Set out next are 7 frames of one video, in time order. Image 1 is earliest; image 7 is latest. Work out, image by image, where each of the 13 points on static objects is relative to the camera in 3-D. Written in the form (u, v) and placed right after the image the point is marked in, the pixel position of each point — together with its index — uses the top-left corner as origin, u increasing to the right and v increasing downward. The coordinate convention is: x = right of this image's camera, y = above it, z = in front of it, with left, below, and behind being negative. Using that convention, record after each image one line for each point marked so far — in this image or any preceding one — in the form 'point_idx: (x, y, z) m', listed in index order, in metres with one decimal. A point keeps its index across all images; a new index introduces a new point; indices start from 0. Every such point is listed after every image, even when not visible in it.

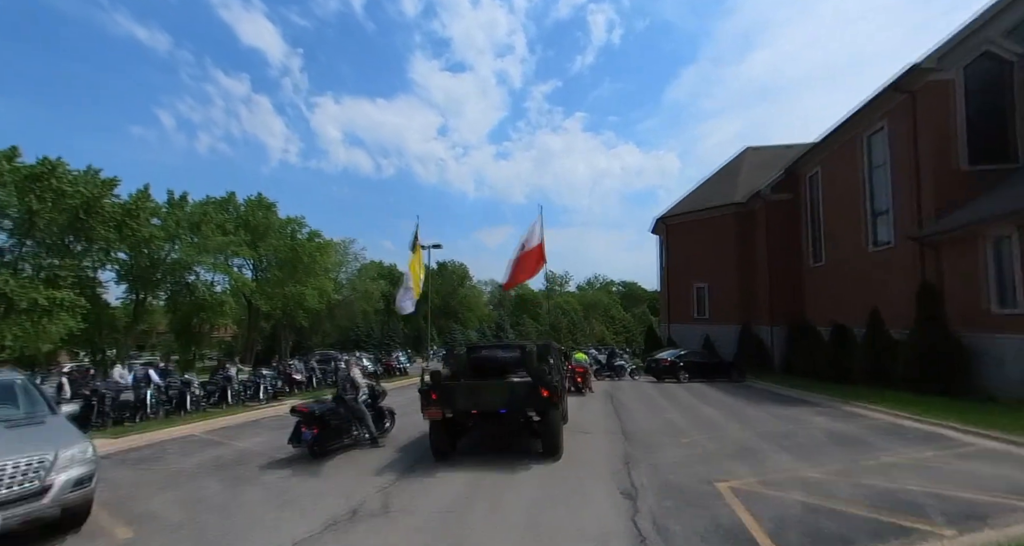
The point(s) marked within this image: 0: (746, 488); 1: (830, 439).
0: (+2.7, -2.5, +5.0) m
1: (+5.2, -2.8, +7.3) m
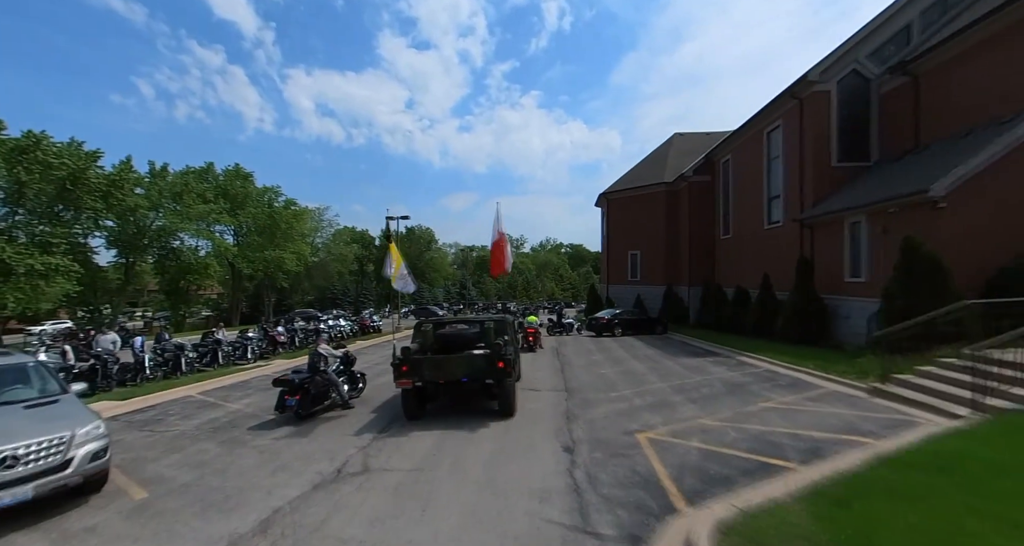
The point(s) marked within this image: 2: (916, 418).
0: (+2.1, -2.4, +6.3) m
1: (+4.4, -2.4, +8.8) m
2: (+6.0, -2.2, +6.5) m
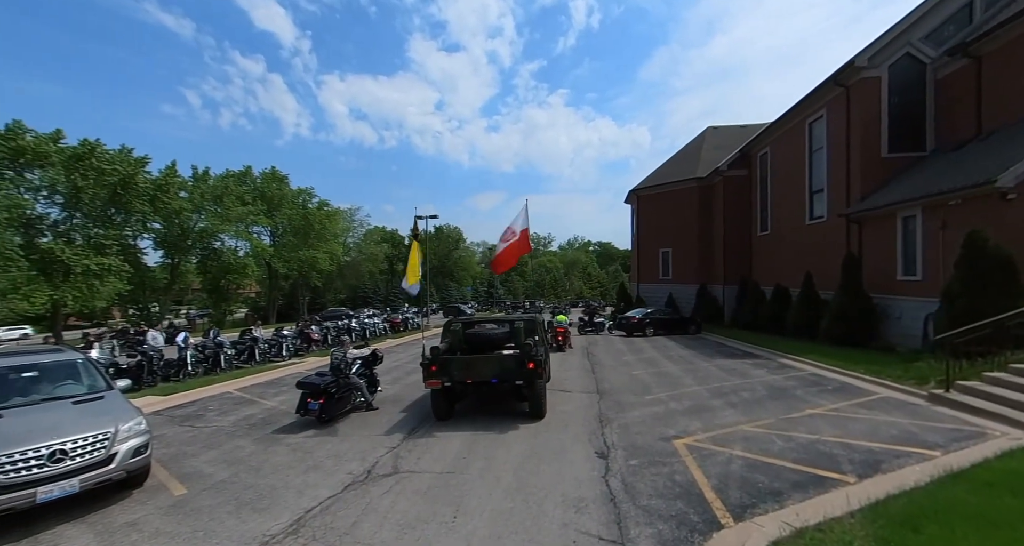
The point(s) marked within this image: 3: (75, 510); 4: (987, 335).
0: (+2.5, -2.3, +5.9) m
1: (+5.0, -2.4, +8.3) m
2: (+6.5, -2.1, +5.9) m
3: (-4.7, -2.6, +4.7) m
4: (+10.4, -1.4, +9.6) m
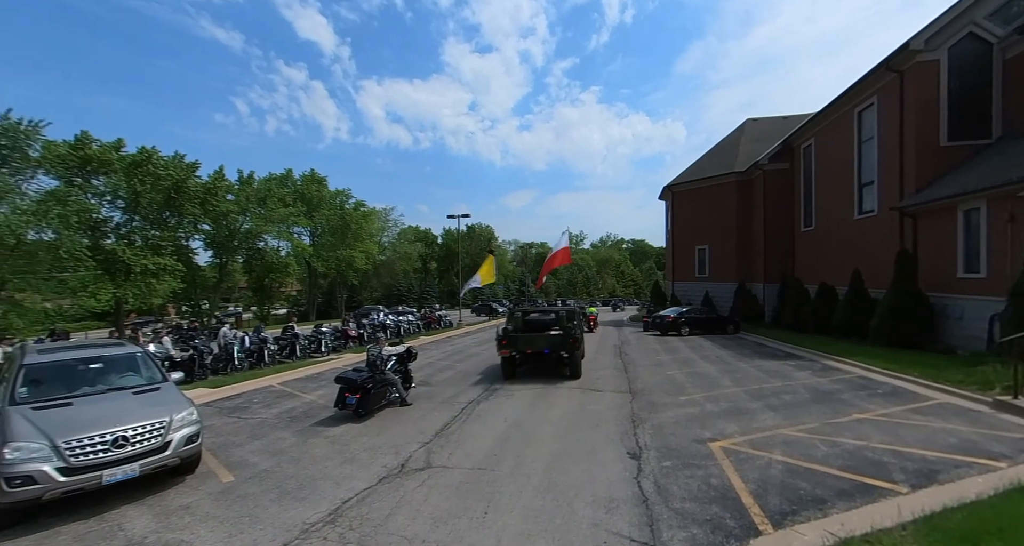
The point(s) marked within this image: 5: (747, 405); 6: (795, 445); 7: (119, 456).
0: (+2.9, -2.3, +5.8) m
1: (+5.6, -2.3, +7.9) m
2: (+6.9, -2.1, +5.4) m
3: (-4.4, -2.6, +5.1) m
4: (+11.1, -1.3, +8.8) m
5: (+4.2, -2.4, +7.8) m
6: (+3.8, -2.3, +5.8) m
7: (-4.2, -1.9, +4.6) m
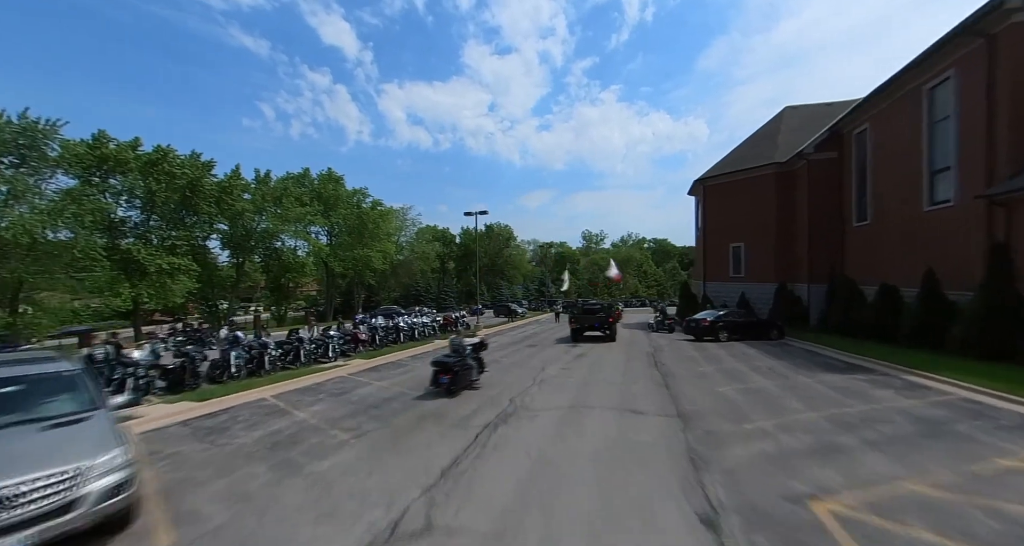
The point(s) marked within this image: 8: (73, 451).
0: (+3.2, -2.3, +4.1) m
1: (+5.9, -2.3, +6.2) m
2: (+7.1, -2.1, +3.7) m
3: (-4.2, -2.5, +3.8) m
4: (+11.5, -1.3, +6.8) m
5: (+4.6, -2.3, +6.2) m
6: (+4.0, -2.2, +4.1) m
7: (-3.9, -1.9, +3.3) m
8: (-4.1, -1.6, +4.1) m
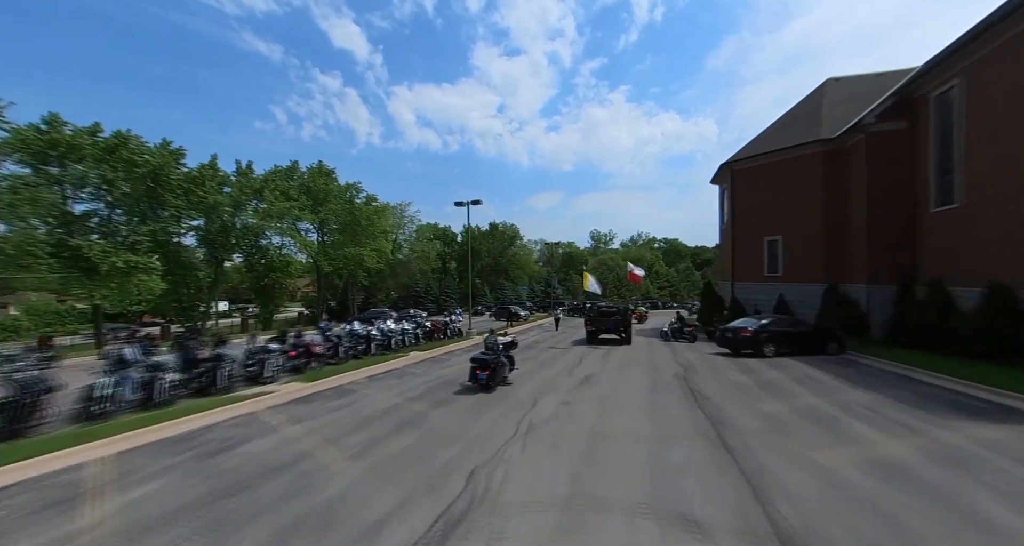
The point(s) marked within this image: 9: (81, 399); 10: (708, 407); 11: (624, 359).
0: (+2.6, -2.2, +0.3) m
1: (+5.3, -2.2, +2.3) m
2: (+6.5, -1.9, -0.3) m
3: (-4.8, -2.4, 0.0) m
4: (+10.9, -1.2, +2.8) m
5: (+4.0, -2.2, +2.2) m
6: (+3.4, -2.1, +0.2) m
7: (-4.6, -1.8, -0.5) m
8: (-4.7, -1.5, +0.3) m
9: (-9.8, -2.9, +10.2) m
10: (+4.2, -2.8, +9.1) m
11: (+4.4, -3.3, +16.7) m
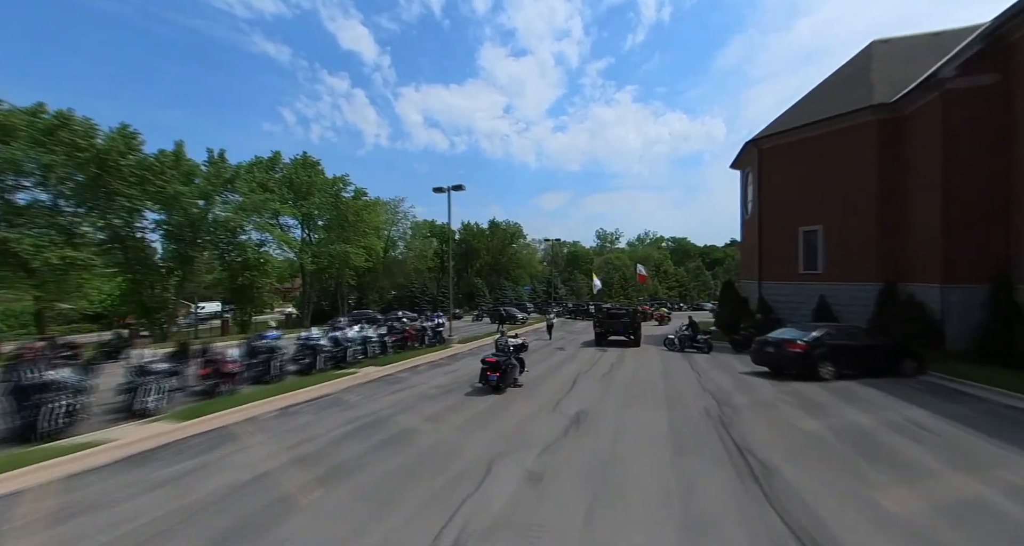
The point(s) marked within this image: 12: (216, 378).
0: (+1.6, -2.0, -3.5) m
1: (+4.4, -2.0, -1.5) m
2: (+5.5, -1.8, -4.1) m
3: (-5.8, -2.3, -3.6) m
4: (+10.0, -1.0, -1.0) m
5: (+3.1, -2.1, -1.5) m
6: (+2.4, -2.0, -3.5) m
7: (-5.6, -1.6, -4.1) m
8: (-5.7, -1.4, -3.3) m
9: (-10.6, -2.7, +6.6) m
10: (+3.3, -2.7, +5.3) m
11: (+3.6, -3.1, +13.0) m
12: (-8.3, -3.0, +12.8) m
